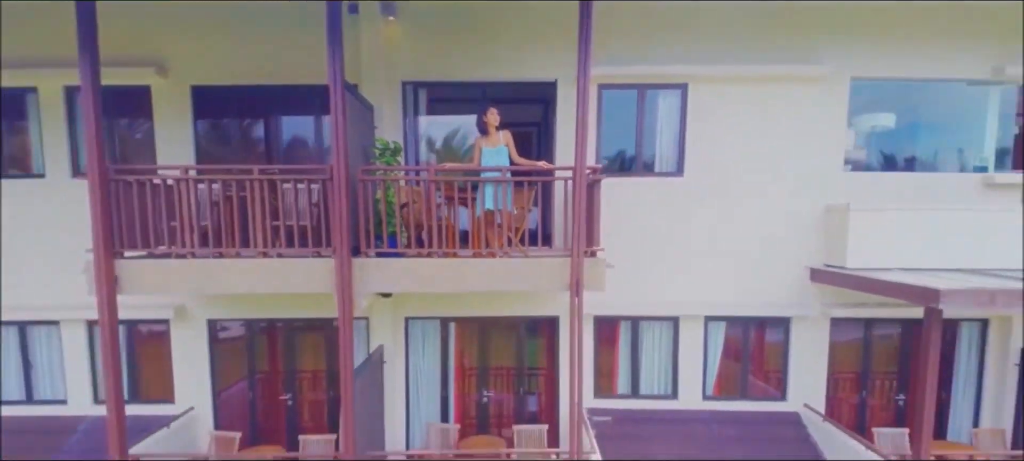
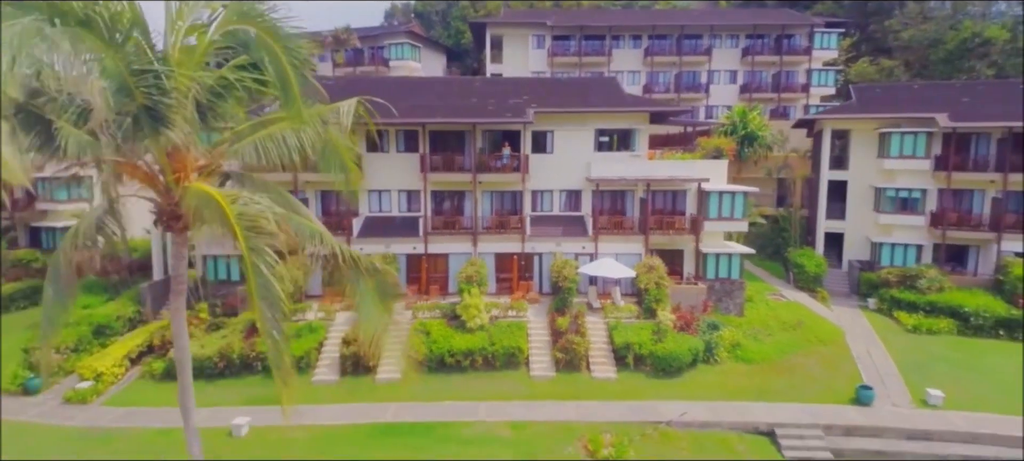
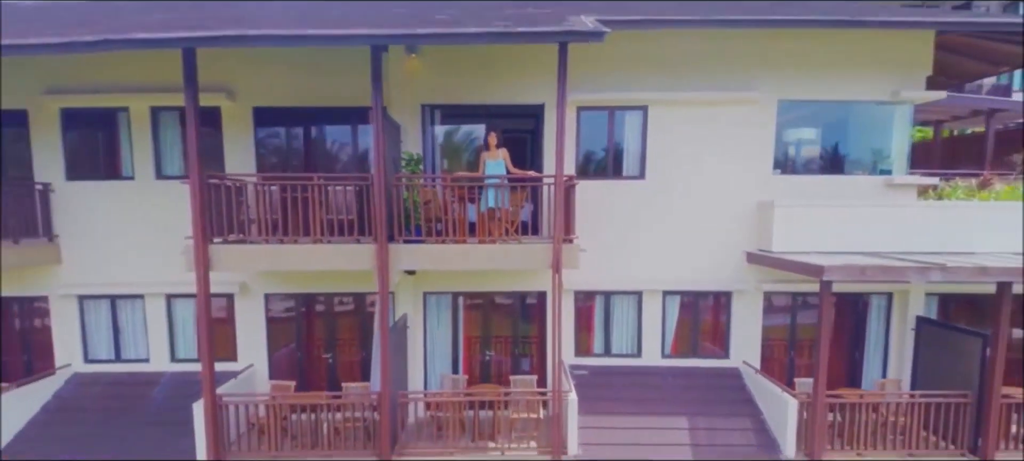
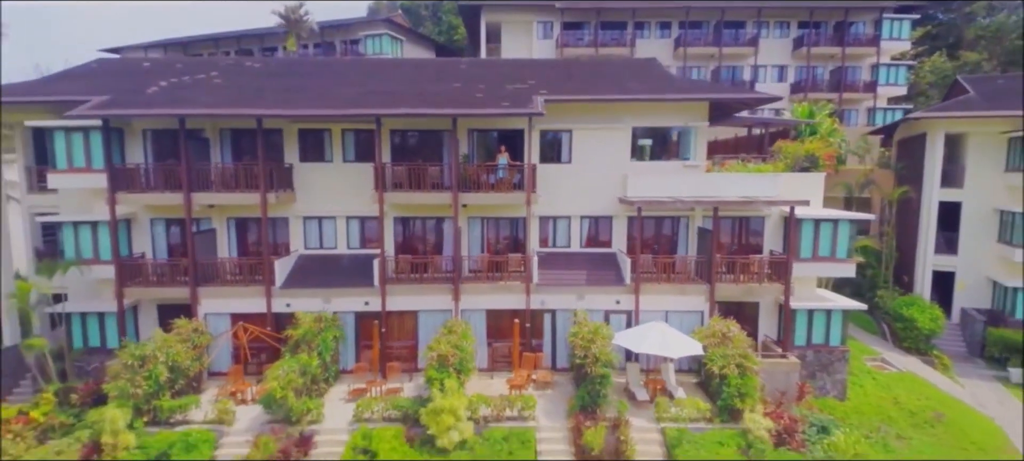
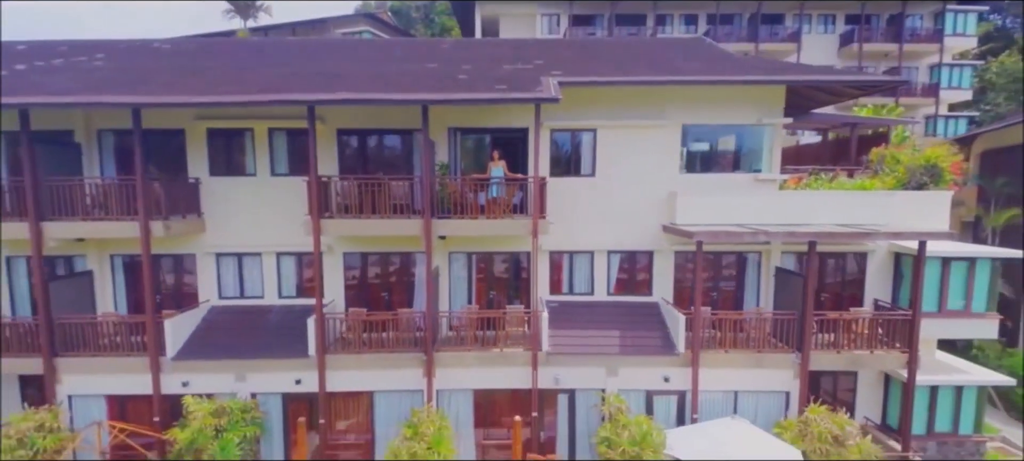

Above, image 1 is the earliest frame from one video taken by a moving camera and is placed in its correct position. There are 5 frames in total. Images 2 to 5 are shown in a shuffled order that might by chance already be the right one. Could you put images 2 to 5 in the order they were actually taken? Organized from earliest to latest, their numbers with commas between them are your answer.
3, 5, 4, 2
